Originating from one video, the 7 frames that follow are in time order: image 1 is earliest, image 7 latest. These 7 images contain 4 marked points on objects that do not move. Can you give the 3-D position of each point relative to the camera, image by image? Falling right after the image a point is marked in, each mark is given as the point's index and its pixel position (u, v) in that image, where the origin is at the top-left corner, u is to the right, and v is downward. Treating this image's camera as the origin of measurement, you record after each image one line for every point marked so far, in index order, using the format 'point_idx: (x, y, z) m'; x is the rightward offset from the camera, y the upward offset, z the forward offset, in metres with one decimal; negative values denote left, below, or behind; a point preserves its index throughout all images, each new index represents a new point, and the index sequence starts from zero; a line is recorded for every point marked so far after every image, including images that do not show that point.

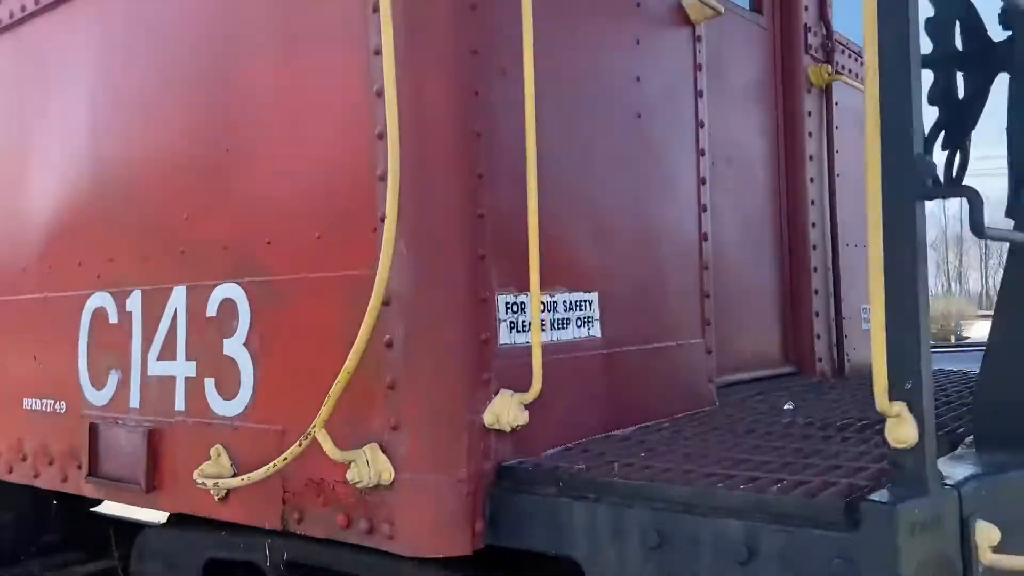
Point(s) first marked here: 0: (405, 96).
0: (-0.2, +0.4, +1.6) m
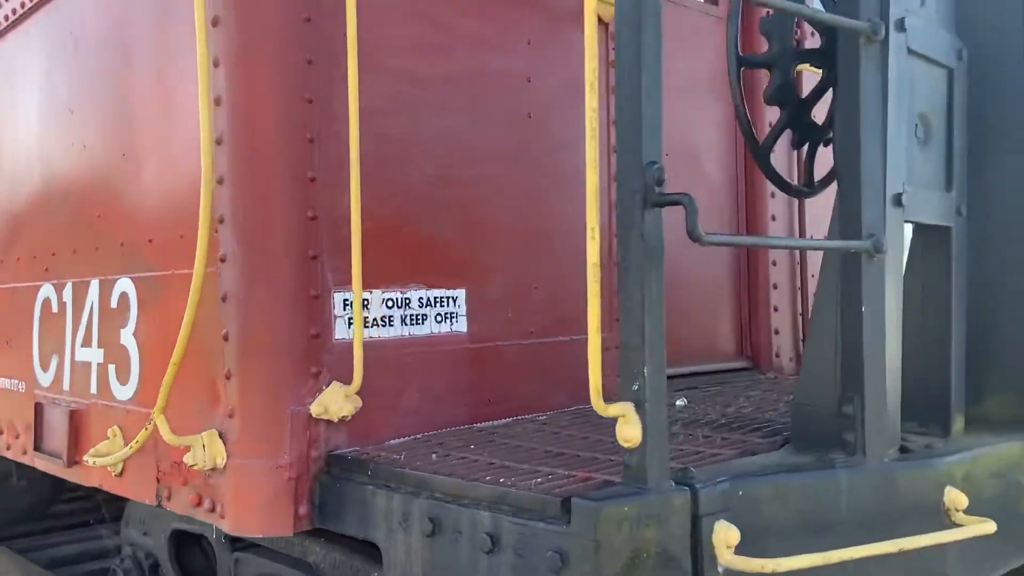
0: (-0.5, +0.4, +1.8) m
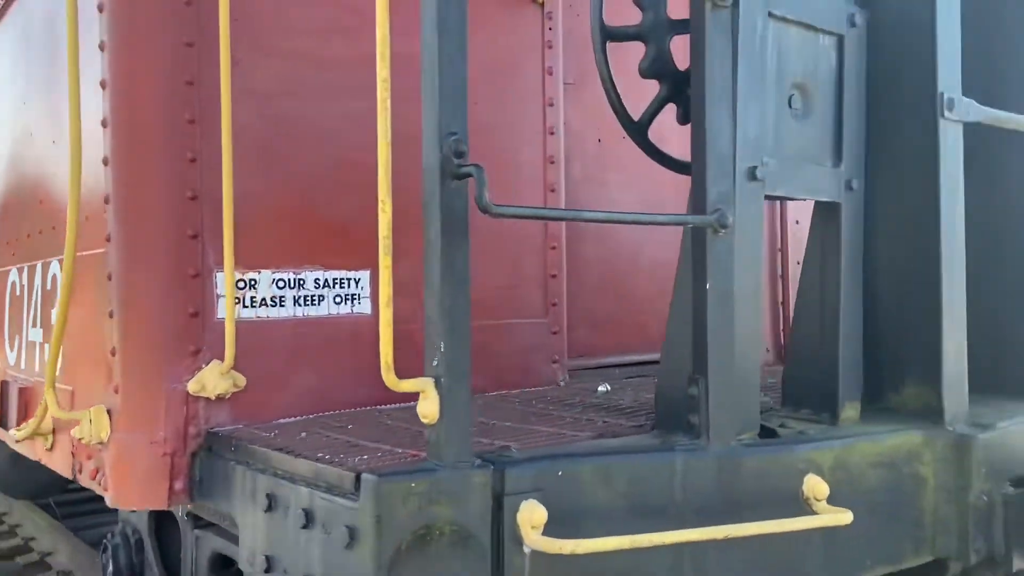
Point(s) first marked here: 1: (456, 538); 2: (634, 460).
0: (-0.8, +0.4, +1.8) m
1: (-0.1, -0.4, +1.3) m
2: (+0.2, -0.3, +1.4) m
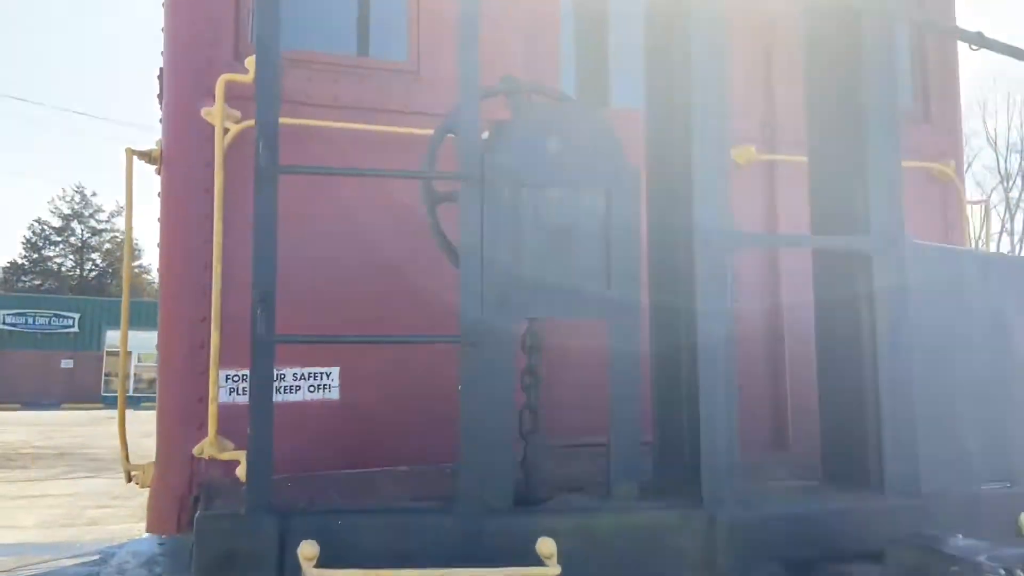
0: (-1.1, +0.1, +2.7) m
1: (-0.6, -0.6, +1.9) m
2: (-0.3, -0.5, +2.0) m
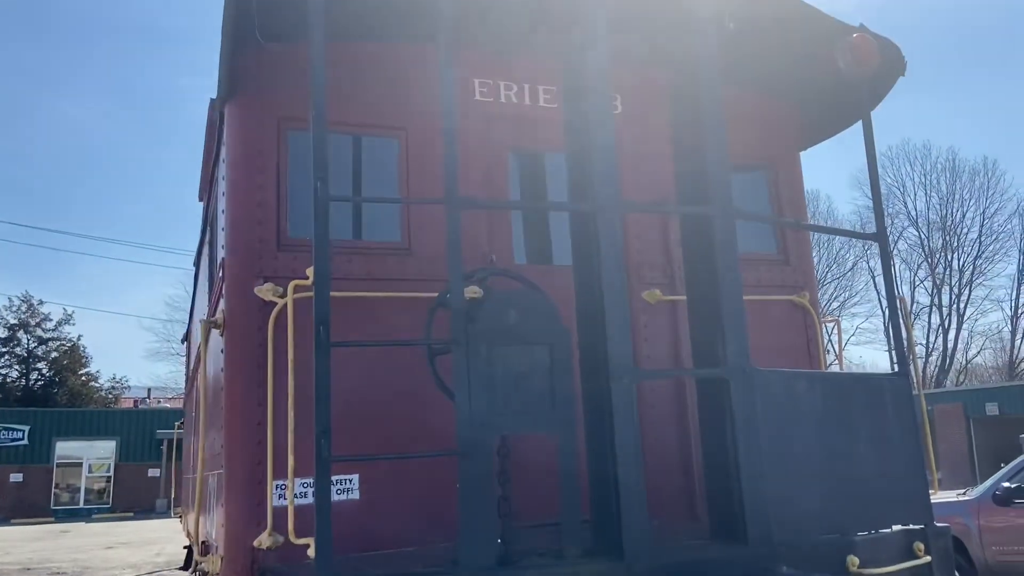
0: (-1.2, -0.4, +3.7) m
1: (-0.6, -1.1, +2.9) m
2: (-0.3, -1.0, +2.9) m
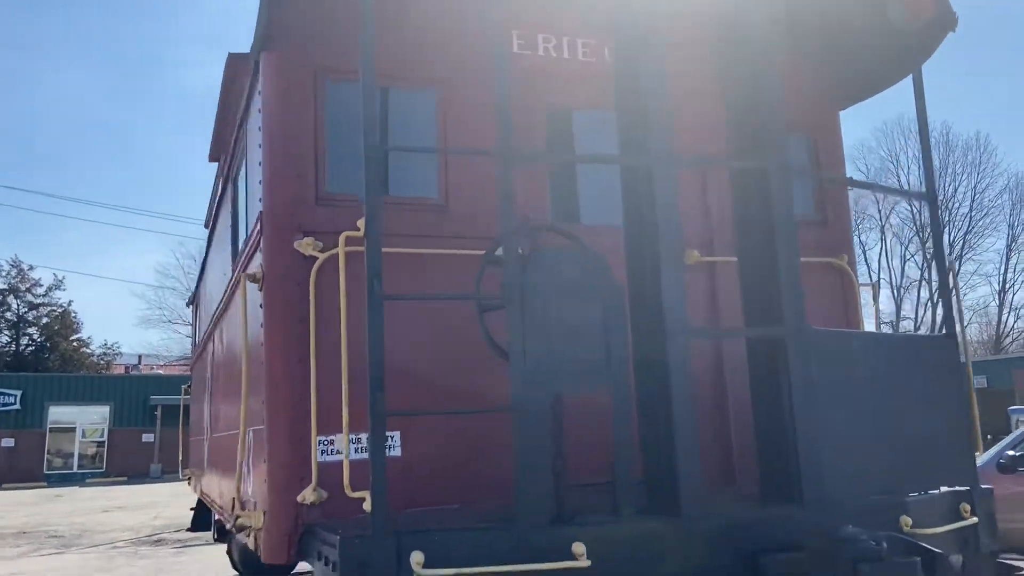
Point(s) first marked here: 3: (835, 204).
0: (-1.0, -0.2, +3.6) m
1: (-0.4, -0.9, +2.8) m
2: (-0.1, -0.8, +2.9) m
3: (+1.7, +0.4, +4.6) m
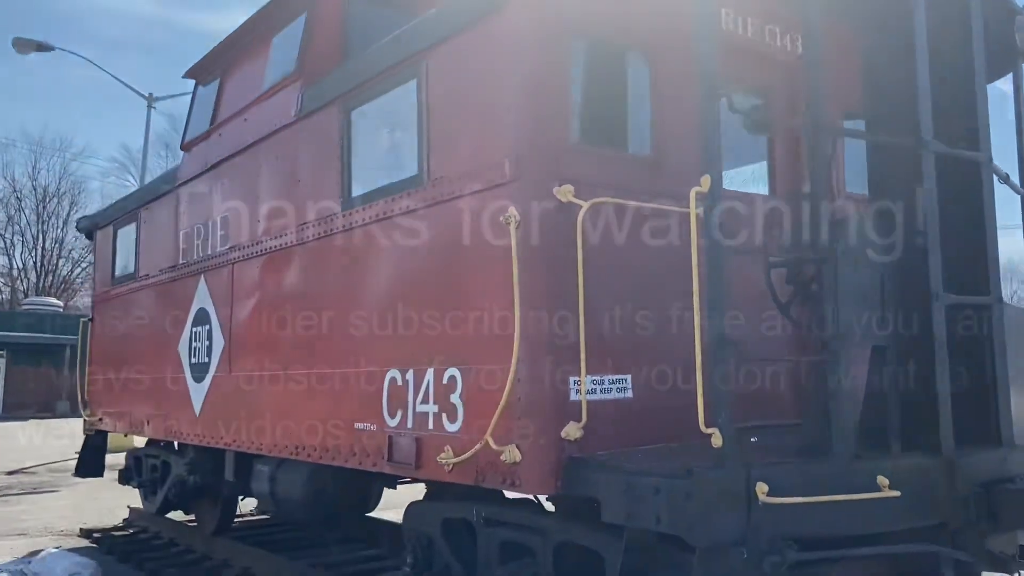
0: (+0.1, 0.0, +3.7) m
1: (+0.8, -0.7, +3.1) m
2: (+1.1, -0.7, +3.2) m
3: (+2.5, +0.6, +5.4) m
